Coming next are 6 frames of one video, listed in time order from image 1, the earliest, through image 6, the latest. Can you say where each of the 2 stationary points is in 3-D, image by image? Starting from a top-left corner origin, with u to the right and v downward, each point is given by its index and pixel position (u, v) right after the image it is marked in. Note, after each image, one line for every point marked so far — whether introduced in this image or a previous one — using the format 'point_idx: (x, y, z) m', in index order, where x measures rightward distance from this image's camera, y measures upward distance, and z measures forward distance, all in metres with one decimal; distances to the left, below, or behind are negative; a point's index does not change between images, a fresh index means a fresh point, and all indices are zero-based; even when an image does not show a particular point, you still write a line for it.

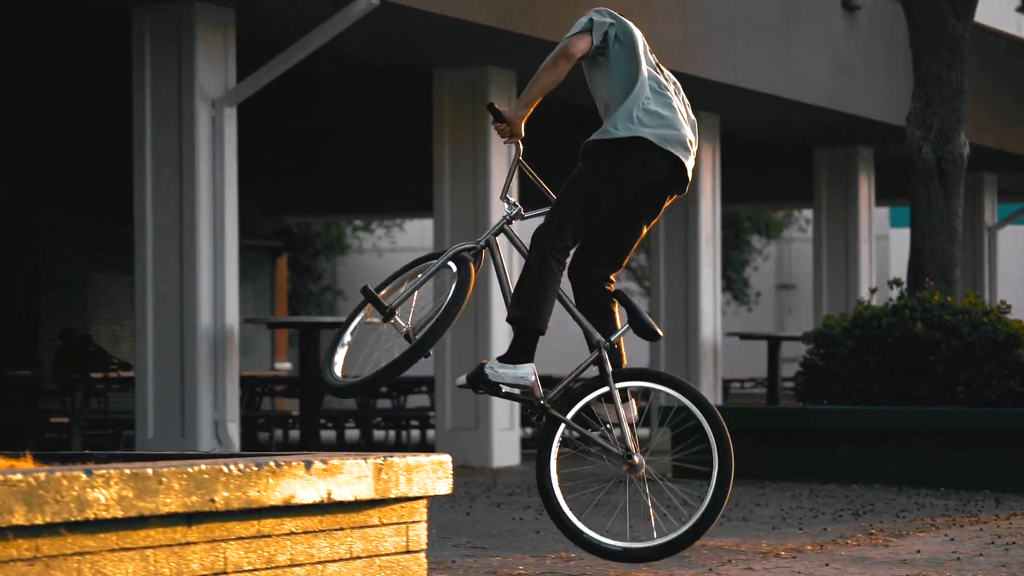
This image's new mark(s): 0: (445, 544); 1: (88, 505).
0: (-0.1, -0.6, +6.0) m
1: (-0.7, -0.4, +4.1) m
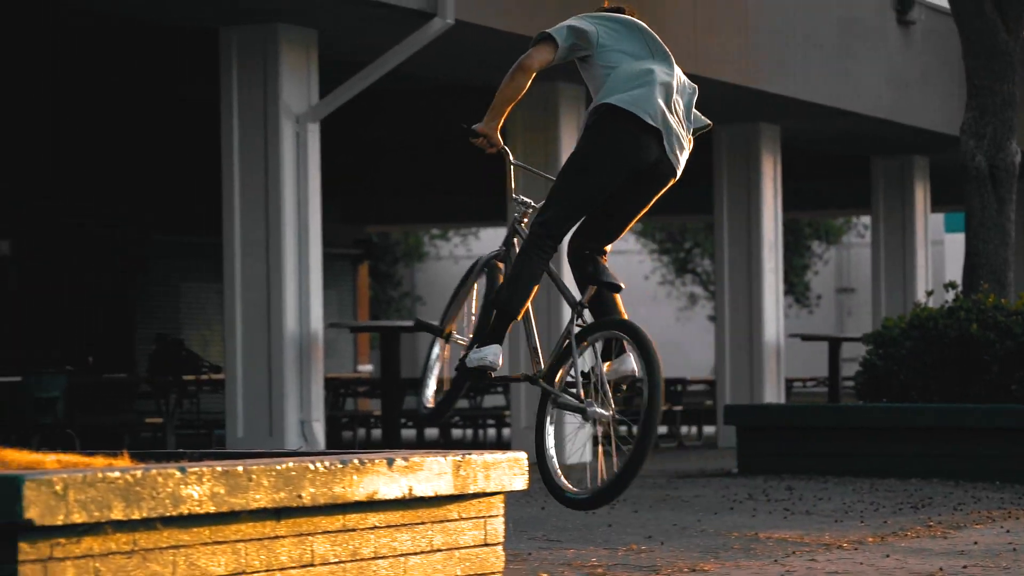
0: (0.0, -0.6, +6.2) m
1: (-0.6, -0.4, +4.4) m
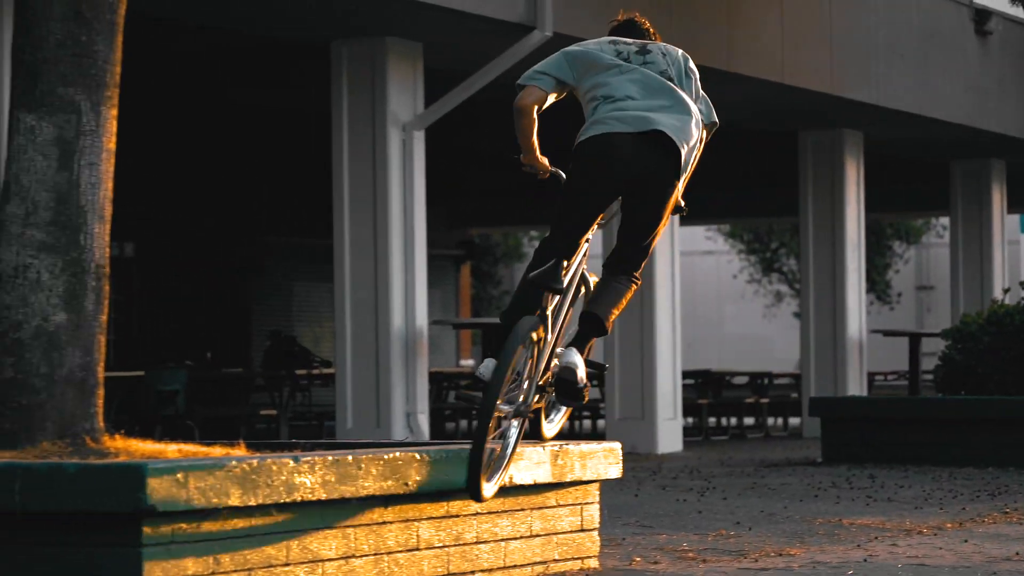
0: (+0.3, -0.6, +6.5) m
1: (-0.4, -0.4, +4.6) m
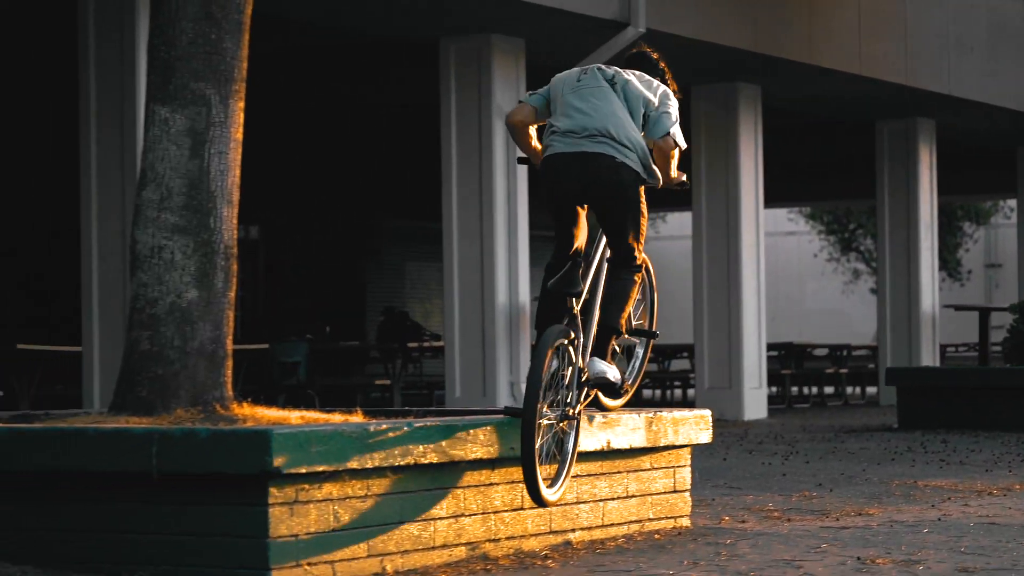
0: (+0.5, -0.6, +6.9) m
1: (-0.2, -0.3, +5.1) m
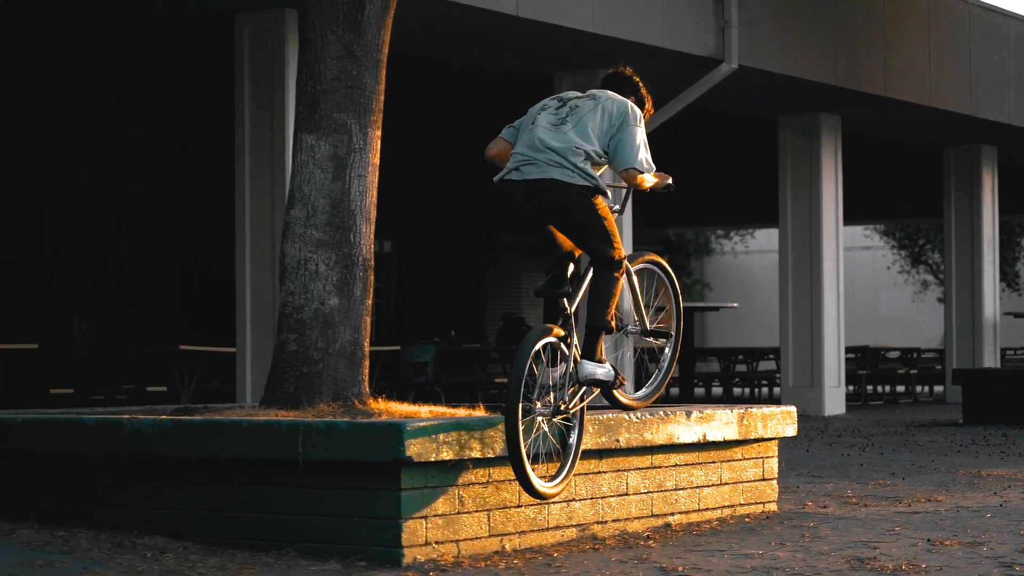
0: (+0.8, -0.6, +7.6) m
1: (+0.1, -0.3, +5.7) m
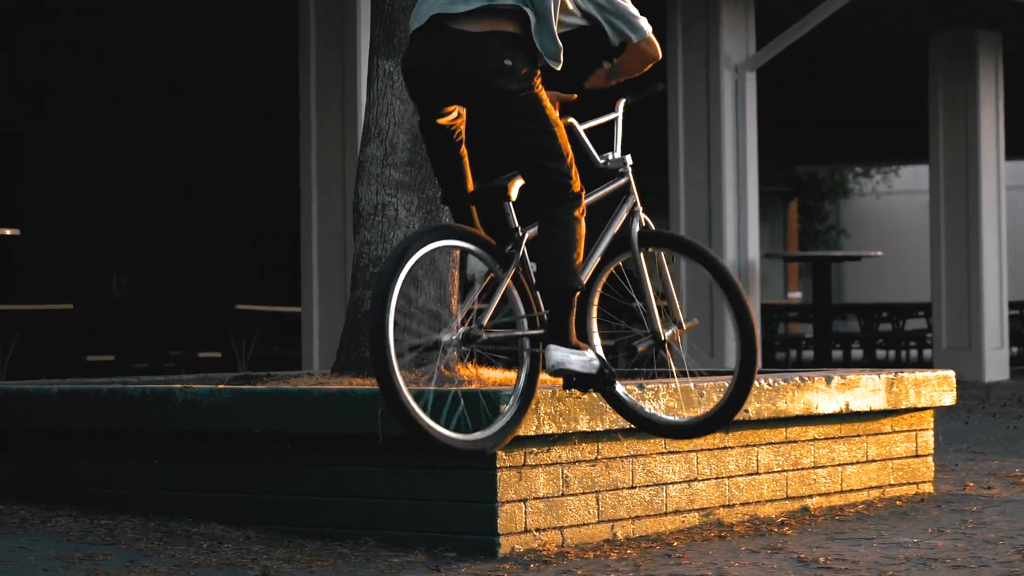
0: (+1.1, -0.4, +6.7) m
1: (+0.3, -0.2, +4.9) m
